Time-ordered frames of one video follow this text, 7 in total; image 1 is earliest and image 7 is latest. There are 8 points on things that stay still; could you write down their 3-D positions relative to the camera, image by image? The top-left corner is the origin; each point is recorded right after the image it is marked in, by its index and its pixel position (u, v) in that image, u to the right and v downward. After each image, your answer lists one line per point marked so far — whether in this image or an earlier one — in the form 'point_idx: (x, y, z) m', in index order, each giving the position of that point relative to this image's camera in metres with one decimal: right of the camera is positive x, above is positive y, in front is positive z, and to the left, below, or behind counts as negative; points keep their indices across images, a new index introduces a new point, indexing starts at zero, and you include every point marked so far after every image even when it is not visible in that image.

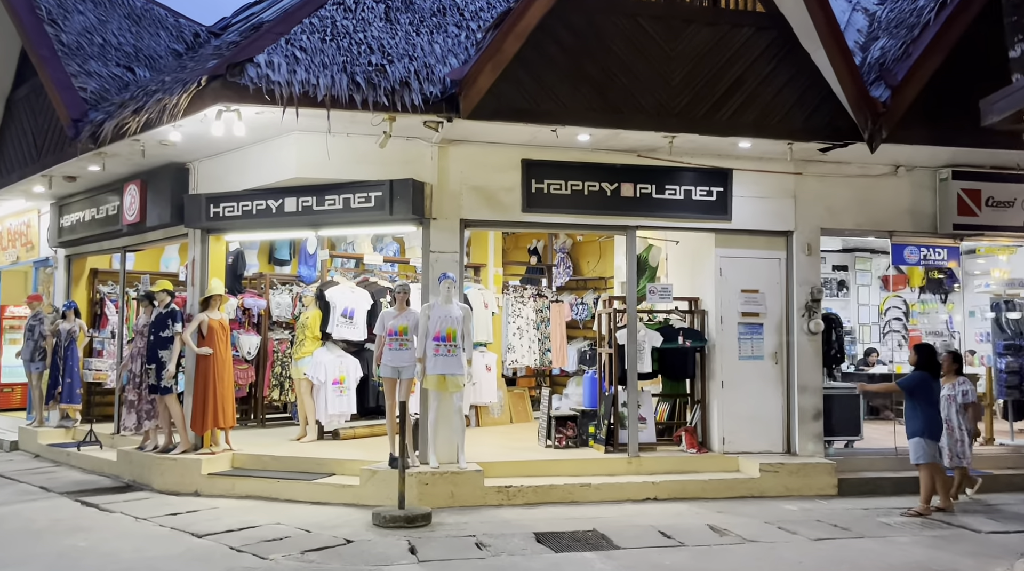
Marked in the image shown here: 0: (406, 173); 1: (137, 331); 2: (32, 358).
0: (-0.9, +0.9, +8.1) m
1: (-3.9, -0.5, +10.0) m
2: (-6.4, -1.0, +12.9) m
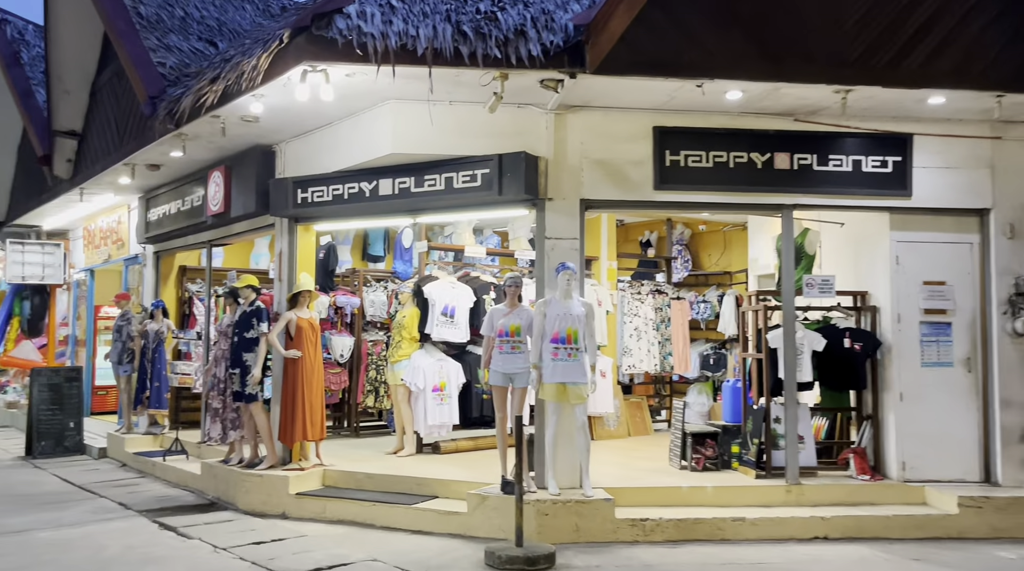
0: (0.0, +1.0, +6.9) m
1: (-2.8, -0.4, +9.1) m
2: (-5.0, -1.0, +12.2) m
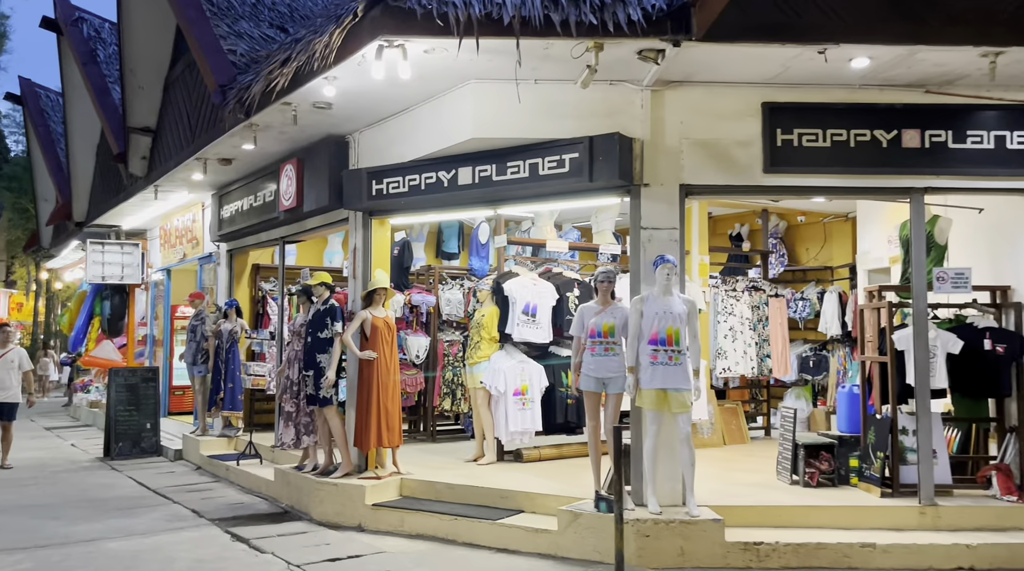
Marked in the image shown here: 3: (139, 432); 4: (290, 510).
0: (+0.6, +1.0, +6.3) m
1: (-2.0, -0.4, +8.7) m
2: (-4.0, -0.9, +12.0) m
3: (-4.9, -1.9, +12.6) m
4: (-1.9, -2.0, +8.3) m
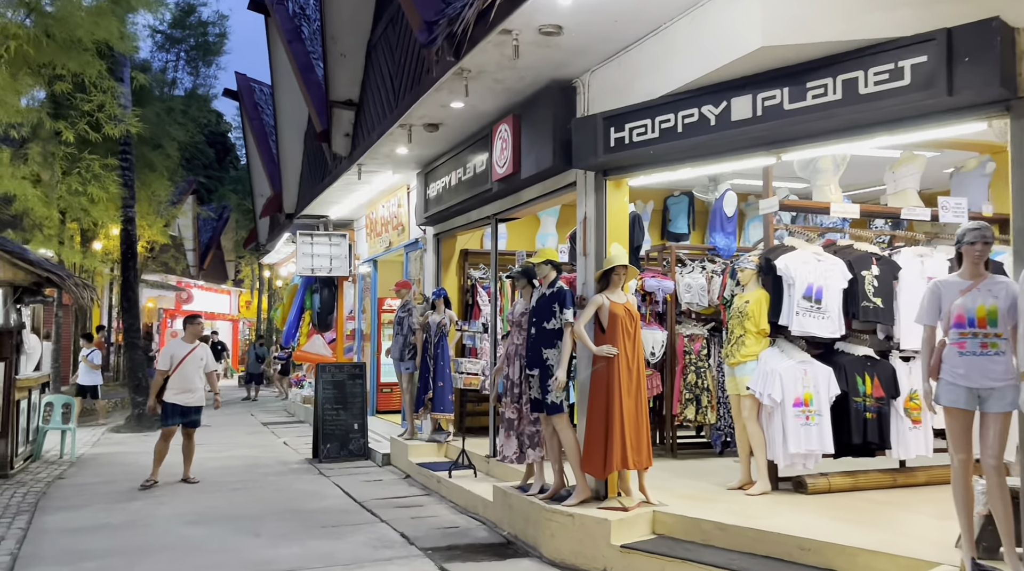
0: (+2.1, +1.2, +4.2) m
1: (0.0, -0.3, +7.1) m
2: (-1.2, -0.8, +10.8) m
3: (-2.0, -1.8, +11.5) m
4: (0.0, -1.8, +6.8) m
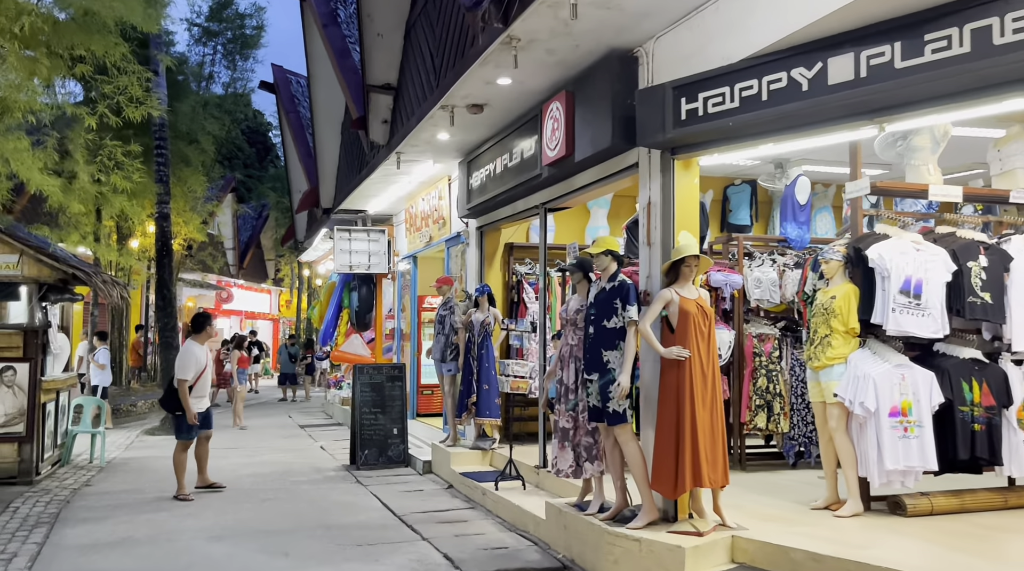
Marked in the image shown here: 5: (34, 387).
0: (+2.3, +1.2, +3.4) m
1: (+0.4, -0.2, +6.4) m
2: (-0.7, -0.8, +10.1) m
3: (-1.4, -1.7, +10.9) m
4: (+0.3, -1.8, +6.1) m
5: (-5.1, -1.1, +10.3) m
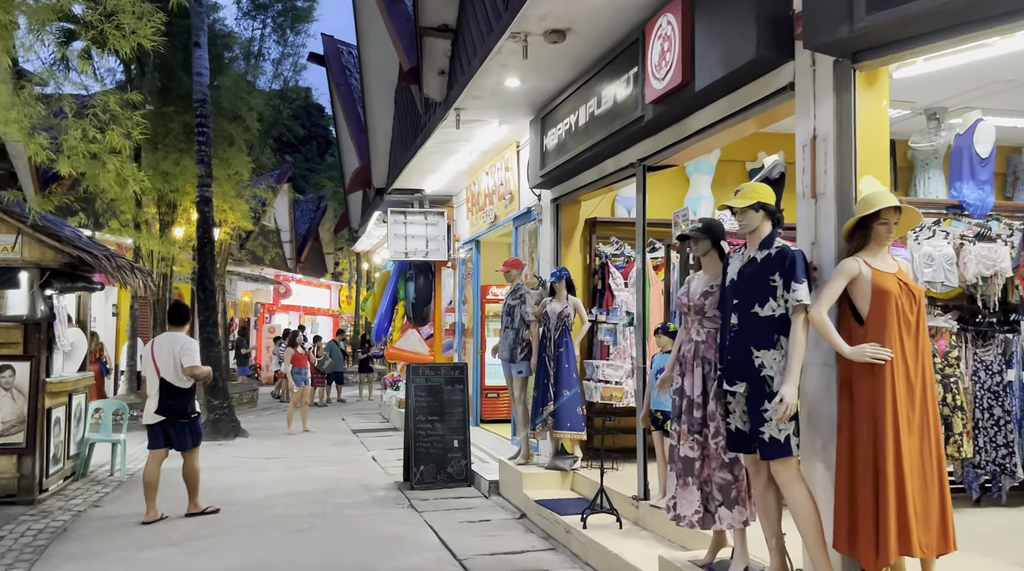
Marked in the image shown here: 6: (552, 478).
0: (+2.6, +1.4, +1.5) m
1: (+0.9, -0.1, +4.6) m
2: (0.0, -0.6, +8.4) m
3: (-0.7, -1.6, +9.2) m
4: (+0.8, -1.6, +4.3) m
5: (-4.4, -1.0, +8.8) m
6: (+0.3, -1.5, +7.7) m
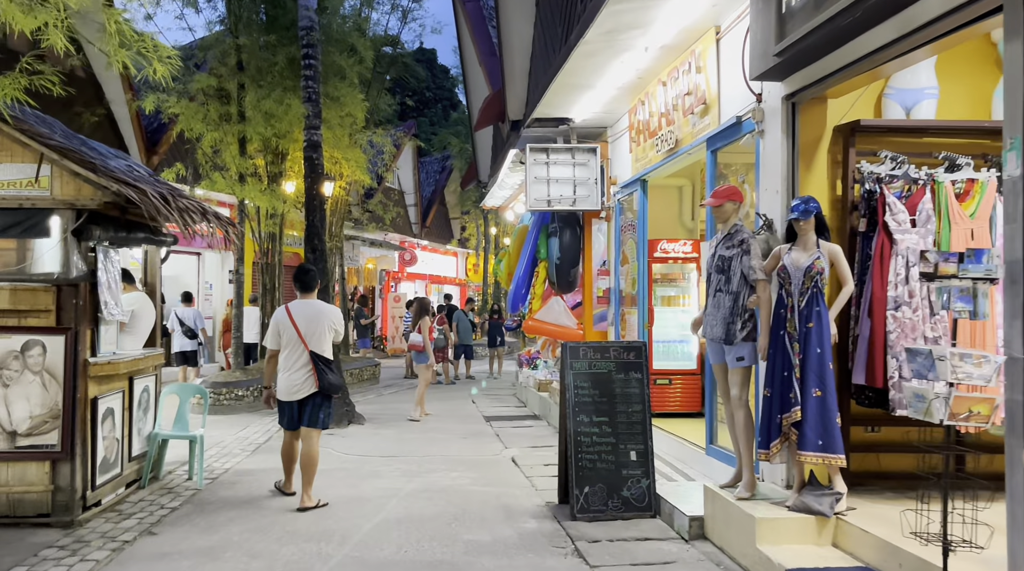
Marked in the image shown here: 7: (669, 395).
0: (+2.9, +1.5, -1.6) m
1: (+1.6, +0.1, +1.7) m
2: (+1.2, -0.3, +5.5) m
3: (+0.7, -1.2, +6.5) m
4: (+1.5, -1.4, +1.4) m
5: (-3.0, -0.6, +6.6) m
6: (+1.5, -1.2, +4.9) m
7: (+1.6, -1.1, +9.4) m
